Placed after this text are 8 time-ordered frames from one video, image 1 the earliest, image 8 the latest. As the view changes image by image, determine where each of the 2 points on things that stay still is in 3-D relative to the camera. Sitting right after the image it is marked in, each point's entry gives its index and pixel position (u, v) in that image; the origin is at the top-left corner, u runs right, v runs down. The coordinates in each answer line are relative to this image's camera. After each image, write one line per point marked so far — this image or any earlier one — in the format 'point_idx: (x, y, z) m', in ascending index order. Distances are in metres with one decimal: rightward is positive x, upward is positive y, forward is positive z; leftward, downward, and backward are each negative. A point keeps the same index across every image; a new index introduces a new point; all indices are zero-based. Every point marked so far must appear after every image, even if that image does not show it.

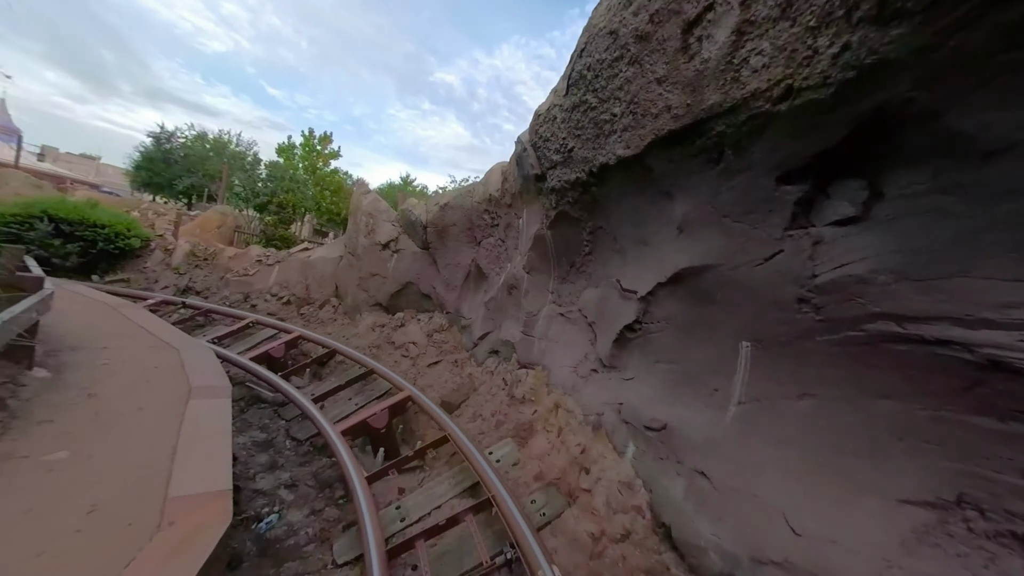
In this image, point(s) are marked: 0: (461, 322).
0: (-0.8, -0.5, +5.8) m
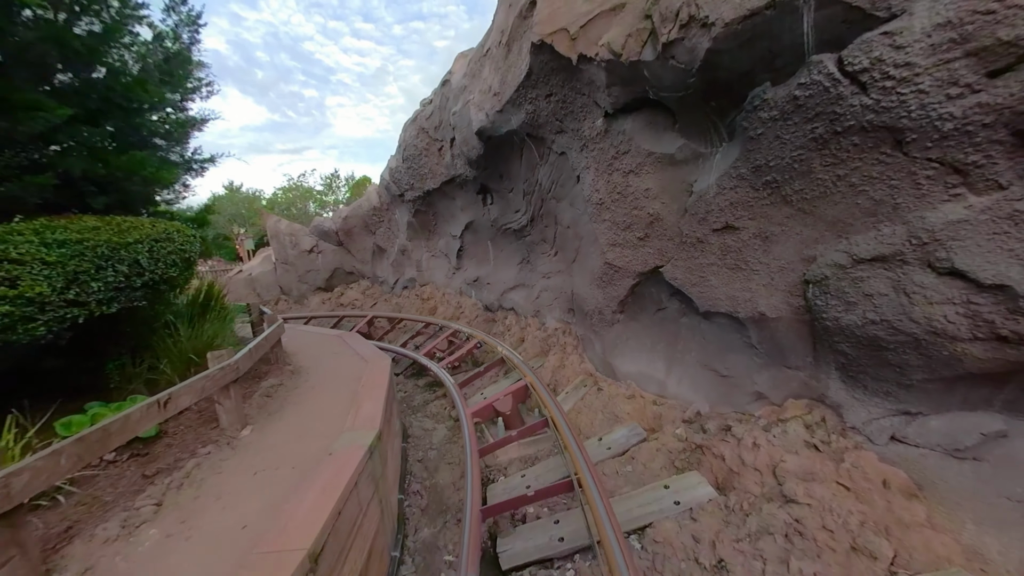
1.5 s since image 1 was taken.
0: (-3.6, +0.2, +10.2) m
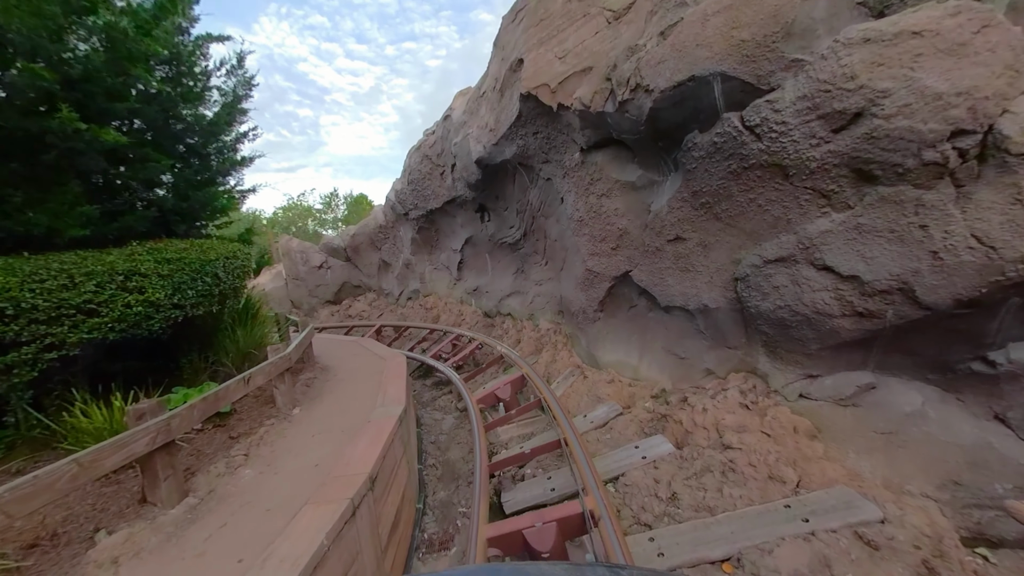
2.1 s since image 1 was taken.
0: (-3.7, -0.1, +11.0) m
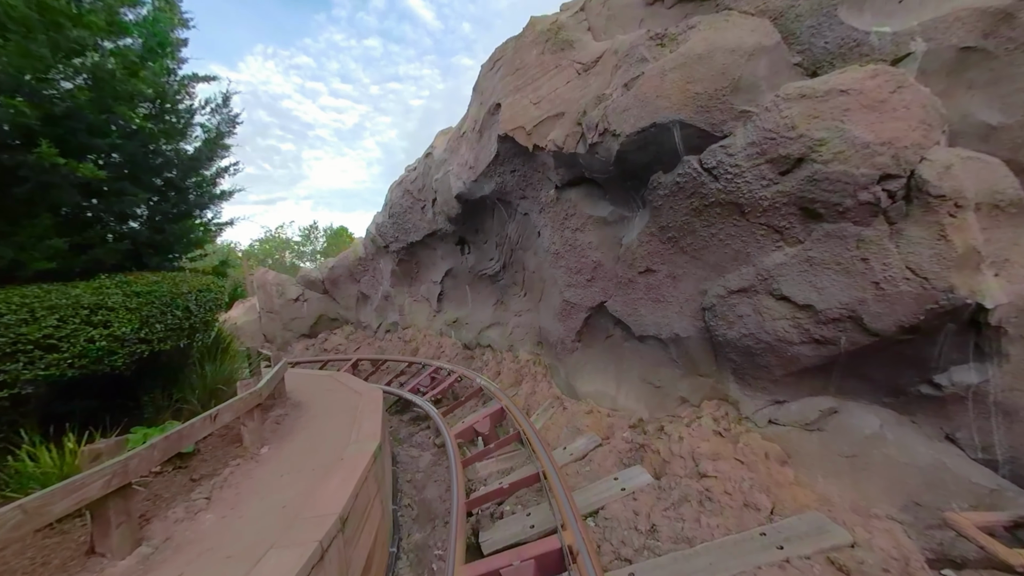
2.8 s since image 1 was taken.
0: (-4.3, -1.1, +10.9) m
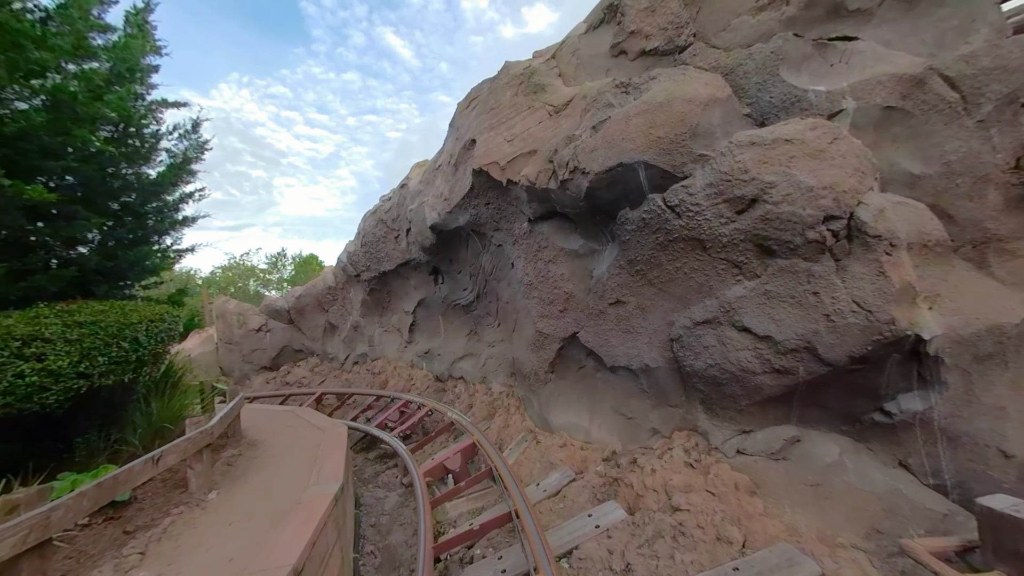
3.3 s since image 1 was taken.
0: (-5.1, -1.9, +10.4) m
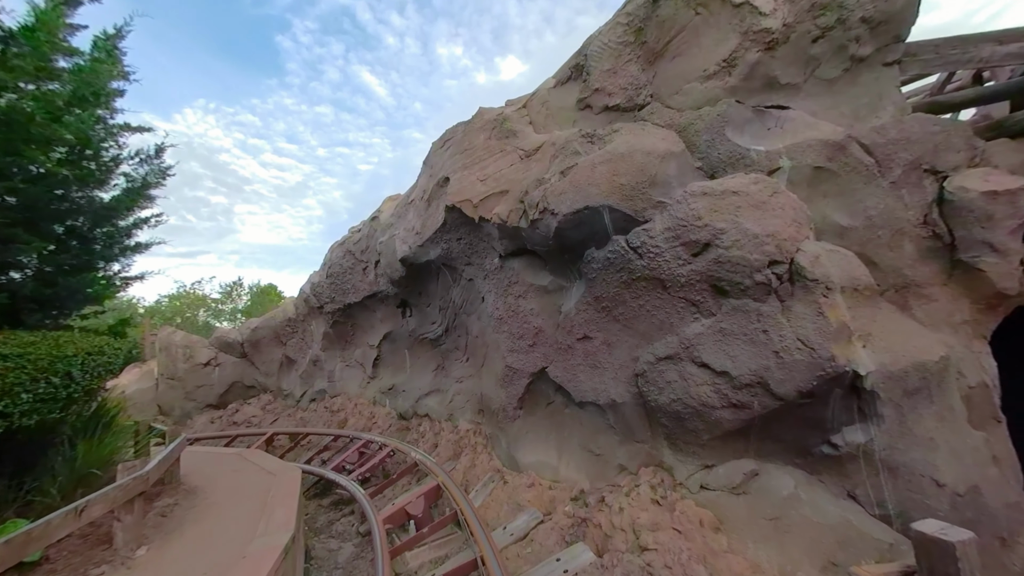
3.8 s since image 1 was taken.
0: (-6.0, -2.7, +9.8) m
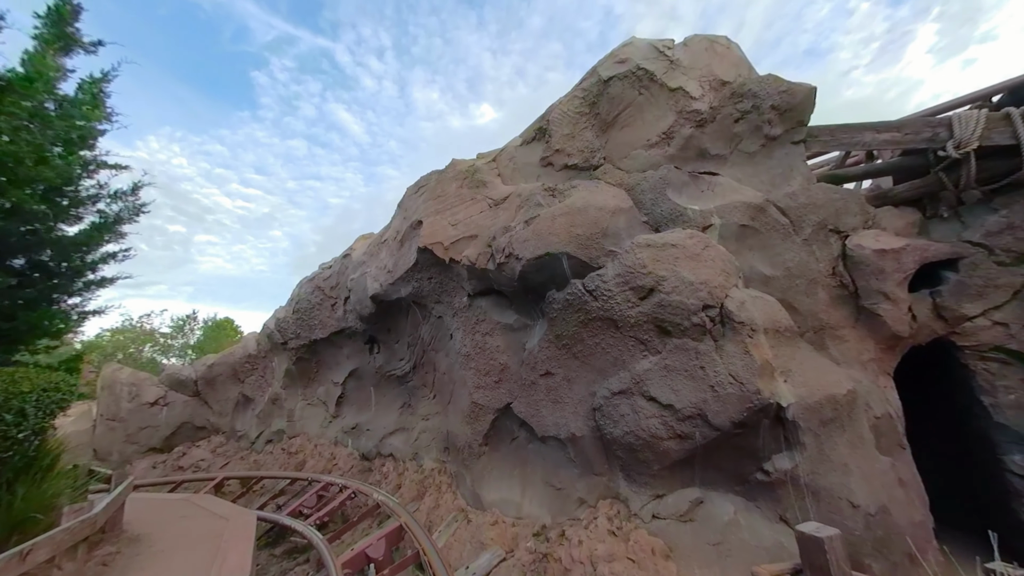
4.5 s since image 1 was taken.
0: (-6.8, -3.6, +9.3) m
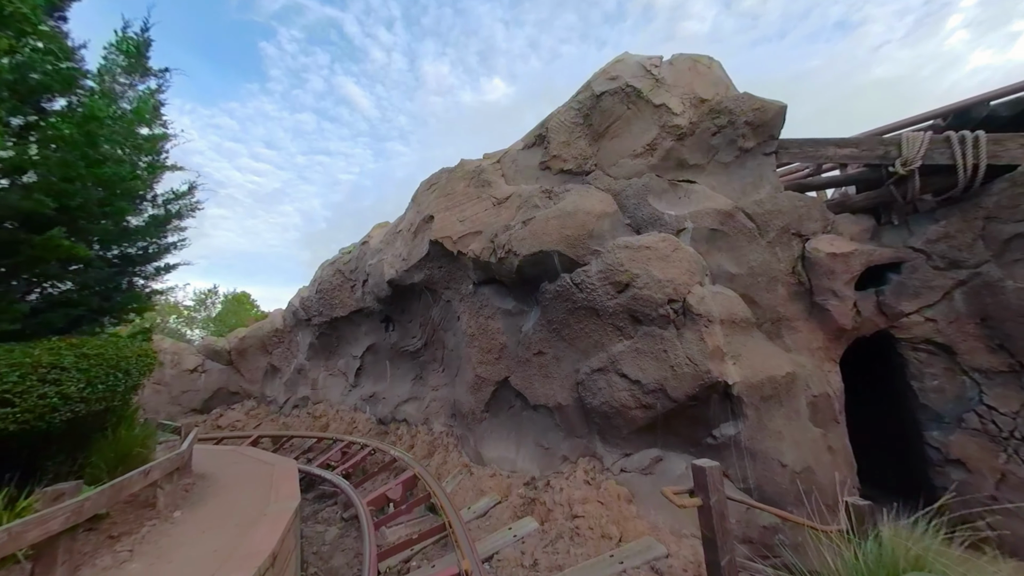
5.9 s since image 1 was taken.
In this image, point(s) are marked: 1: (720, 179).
0: (-6.8, -3.1, +10.4) m
1: (+3.0, +1.6, +5.4) m
